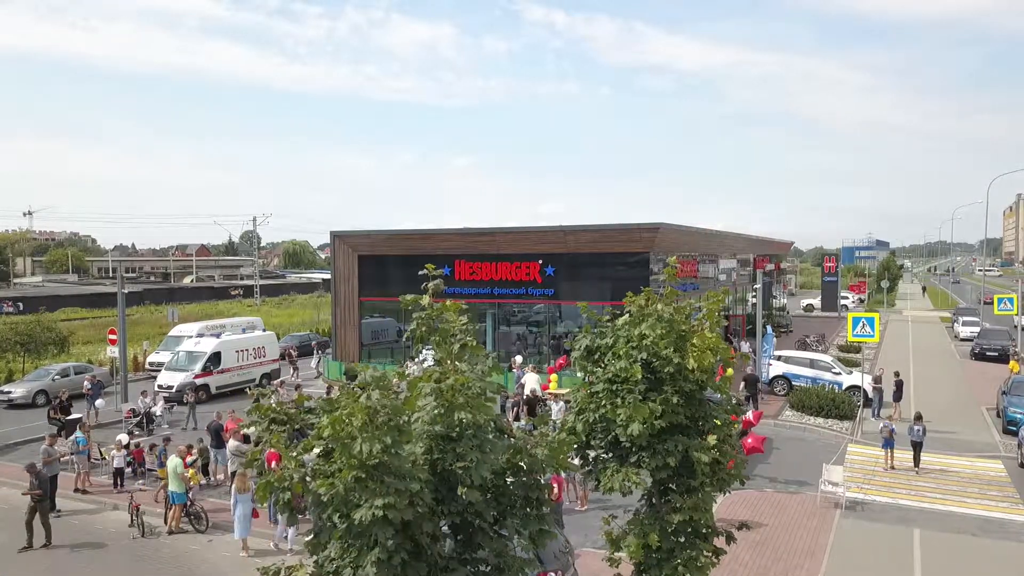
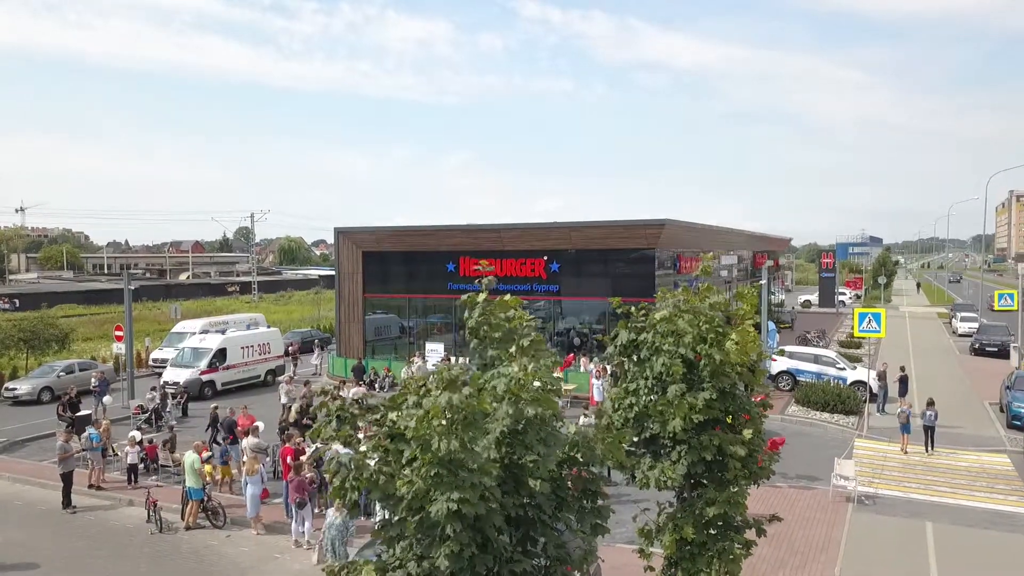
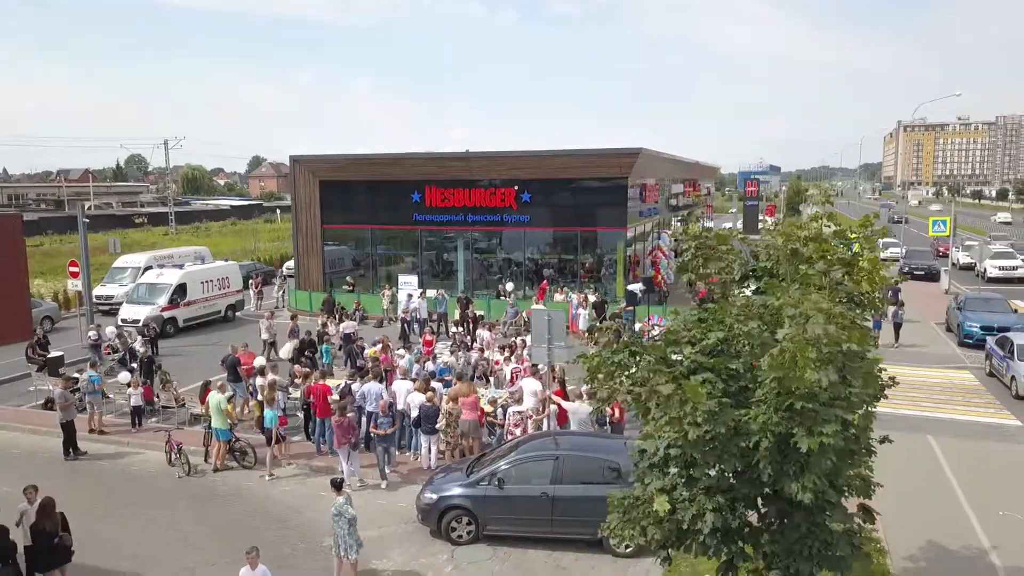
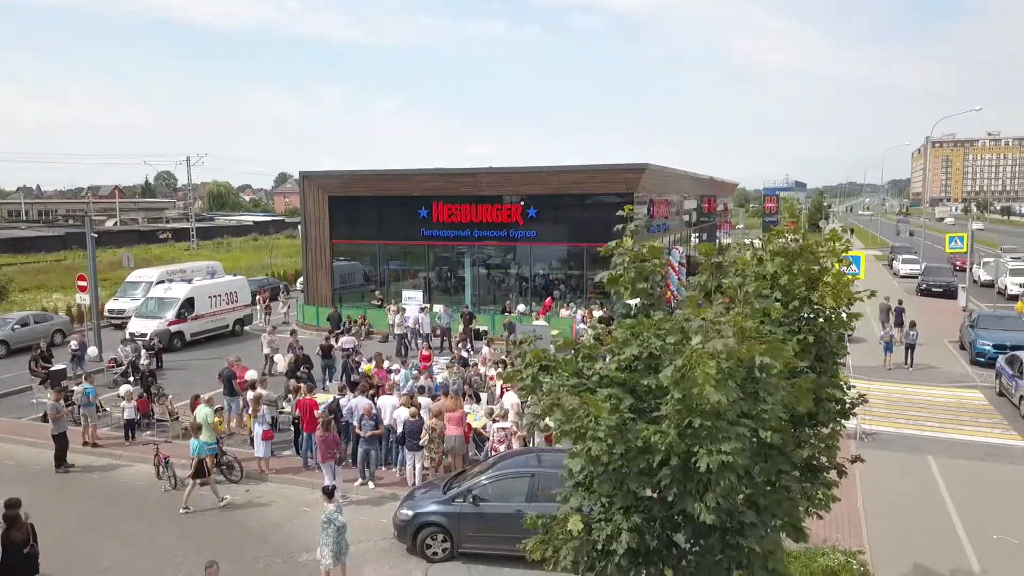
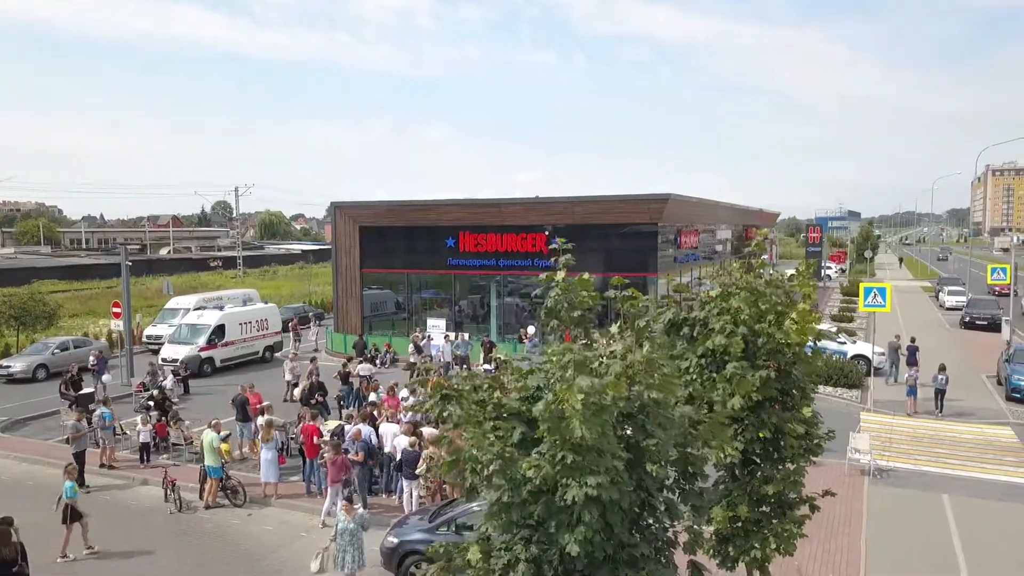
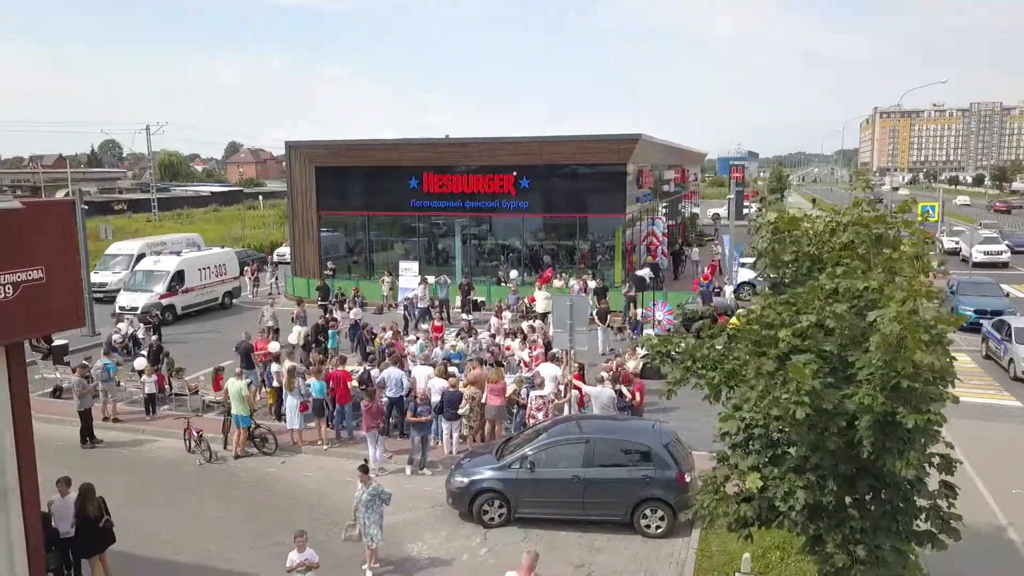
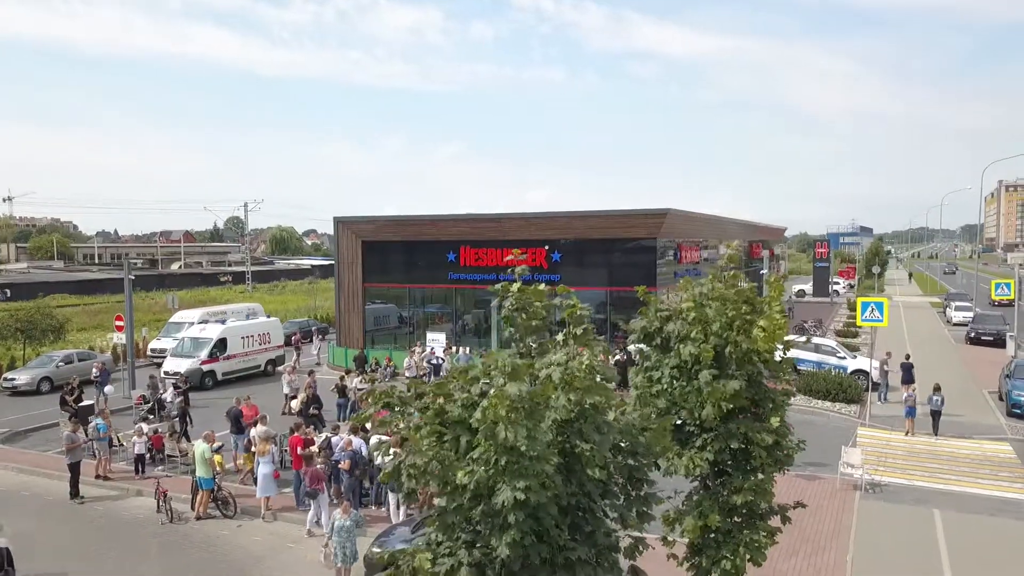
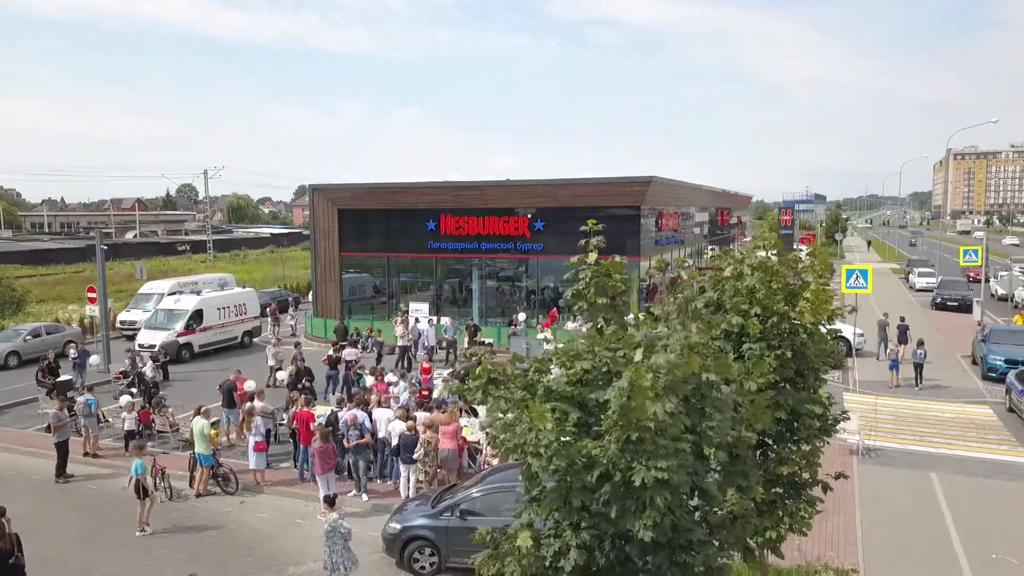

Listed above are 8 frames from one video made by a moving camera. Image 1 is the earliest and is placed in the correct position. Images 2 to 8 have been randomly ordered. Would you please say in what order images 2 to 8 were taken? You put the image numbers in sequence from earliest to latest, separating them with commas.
2, 7, 5, 8, 4, 3, 6
